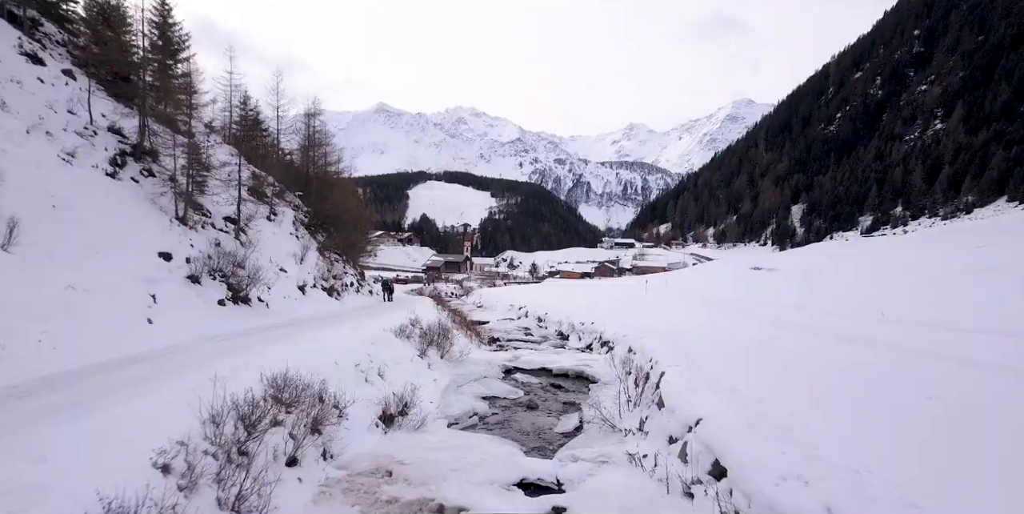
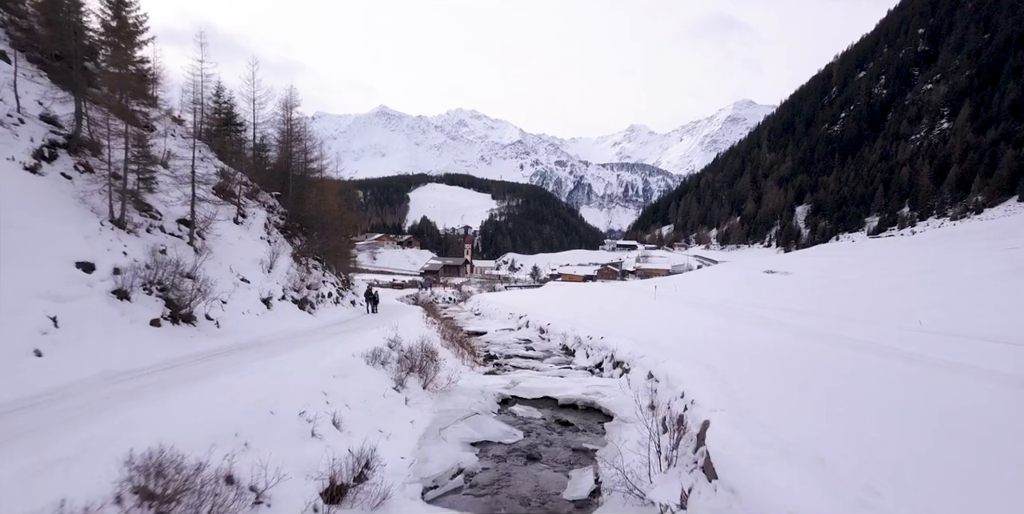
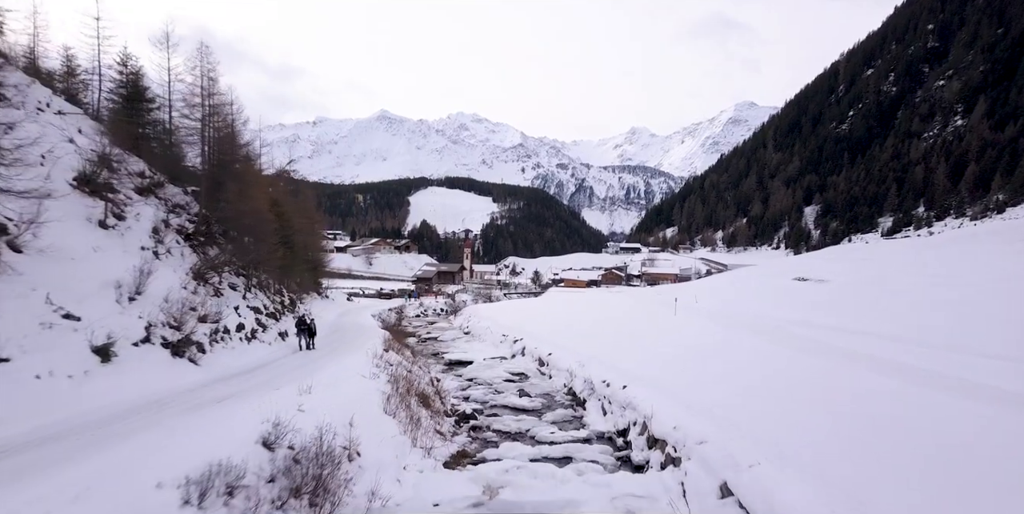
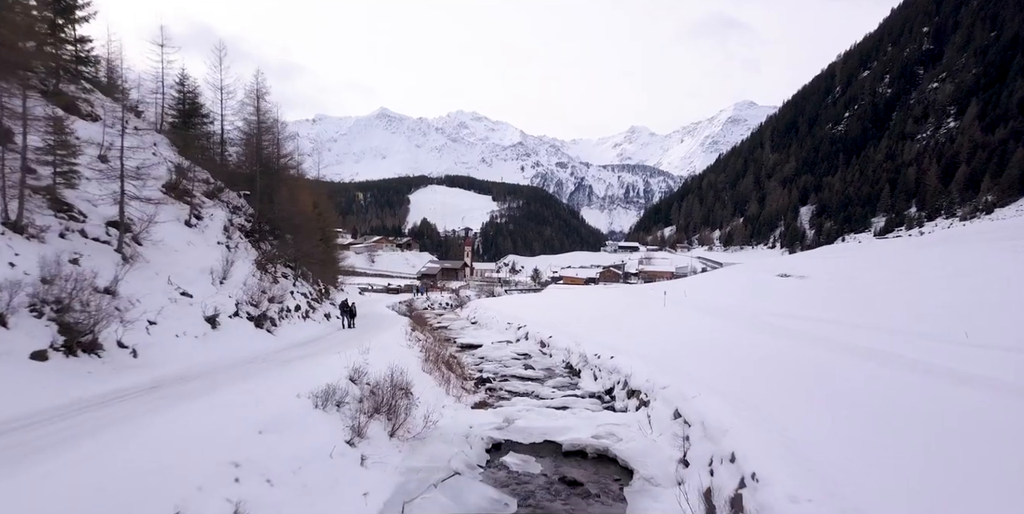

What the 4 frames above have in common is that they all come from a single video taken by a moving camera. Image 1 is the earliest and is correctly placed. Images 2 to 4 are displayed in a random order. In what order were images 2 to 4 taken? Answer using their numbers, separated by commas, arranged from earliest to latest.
2, 4, 3
